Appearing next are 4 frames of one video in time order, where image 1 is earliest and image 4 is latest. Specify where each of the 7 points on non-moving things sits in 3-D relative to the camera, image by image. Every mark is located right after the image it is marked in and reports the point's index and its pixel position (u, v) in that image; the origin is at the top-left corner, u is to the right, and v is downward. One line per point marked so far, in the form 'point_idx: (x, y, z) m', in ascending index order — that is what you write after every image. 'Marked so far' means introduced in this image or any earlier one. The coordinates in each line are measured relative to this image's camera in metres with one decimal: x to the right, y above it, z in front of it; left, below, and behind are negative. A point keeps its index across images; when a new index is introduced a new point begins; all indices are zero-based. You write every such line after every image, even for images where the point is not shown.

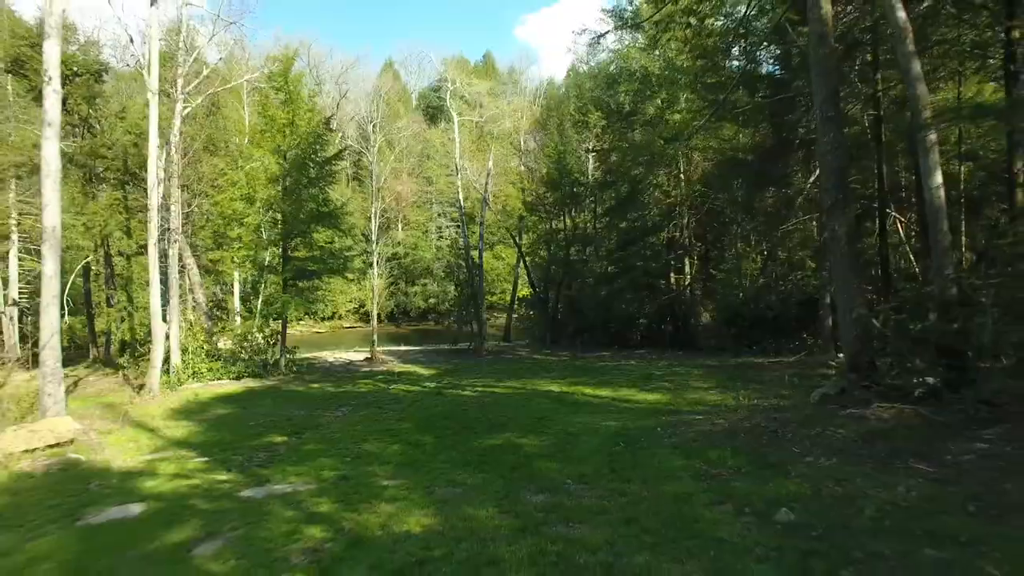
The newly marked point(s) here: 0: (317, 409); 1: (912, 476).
0: (-3.3, -2.0, +11.2) m
1: (+2.5, -1.2, +4.1) m
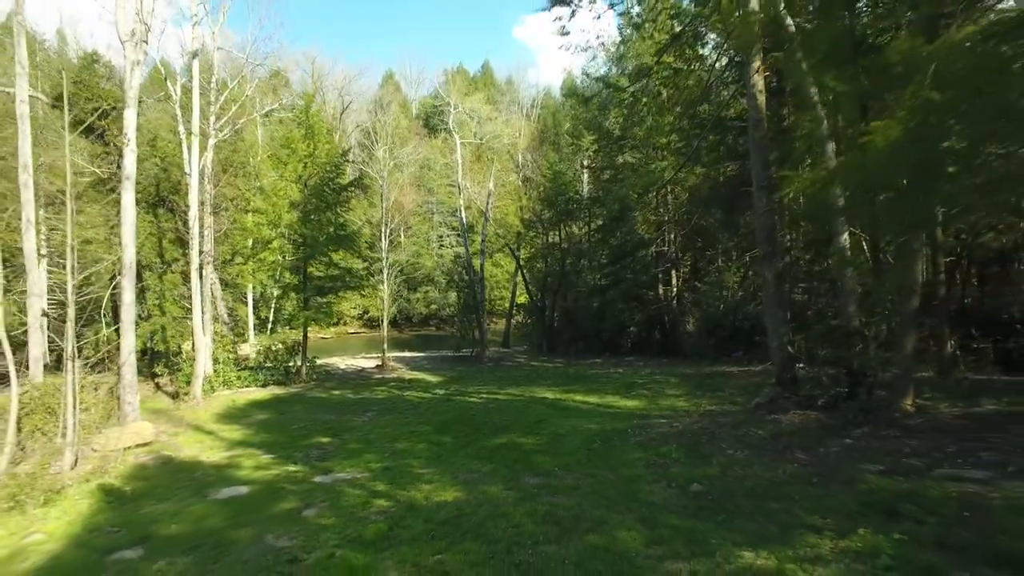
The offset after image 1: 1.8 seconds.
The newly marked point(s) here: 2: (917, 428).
0: (-3.3, -2.5, +13.1) m
1: (+2.5, -1.6, +6.0) m
2: (+3.9, -1.4, +6.4) m
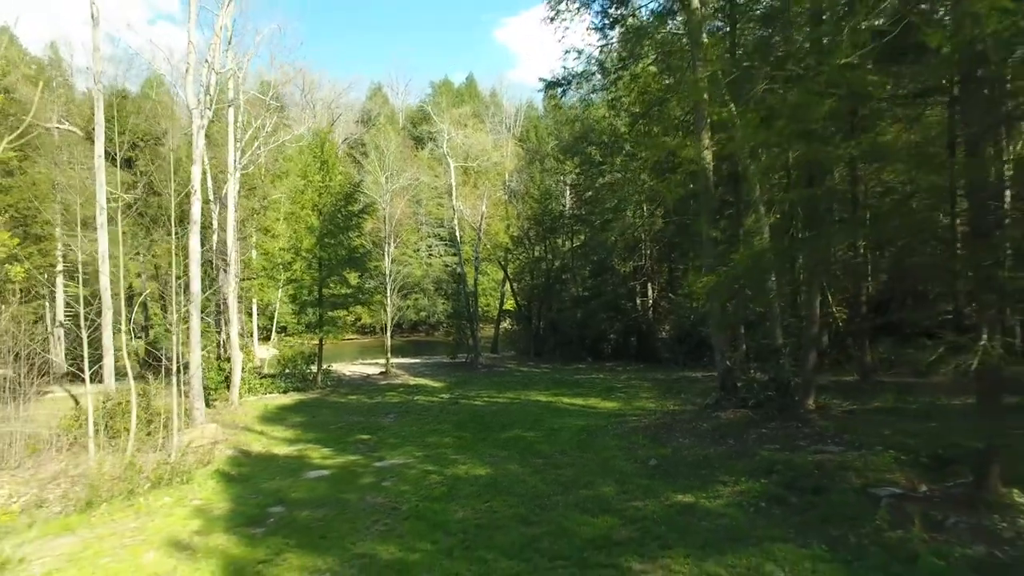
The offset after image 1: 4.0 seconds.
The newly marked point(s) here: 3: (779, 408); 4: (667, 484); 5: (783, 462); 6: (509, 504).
0: (-3.3, -3.0, +15.4) m
1: (+2.7, -2.0, +8.5) m
2: (+4.1, -1.8, +9.0) m
3: (+4.0, -1.8, +9.8) m
4: (+1.6, -2.0, +6.8) m
5: (+2.8, -1.8, +6.9) m
6: (0.0, -2.2, +6.6) m
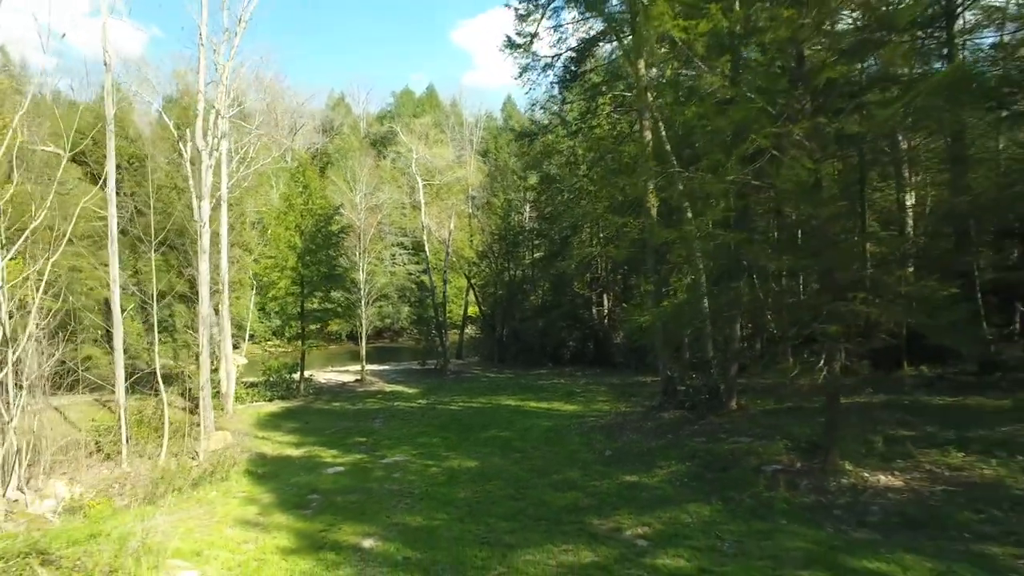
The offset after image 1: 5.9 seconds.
0: (-4.0, -3.5, +17.2) m
1: (+2.4, -2.4, +10.7) m
2: (+3.8, -2.2, +11.2) m
3: (+3.6, -2.2, +12.1) m
4: (+1.4, -2.4, +8.9) m
5: (+2.7, -2.2, +9.1) m
6: (-0.2, -2.6, +8.6) m
